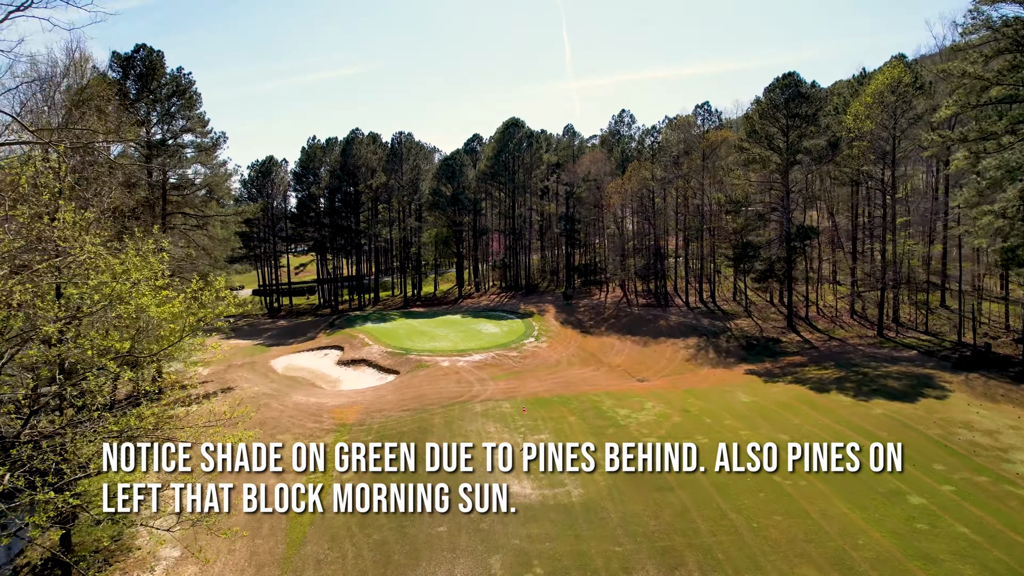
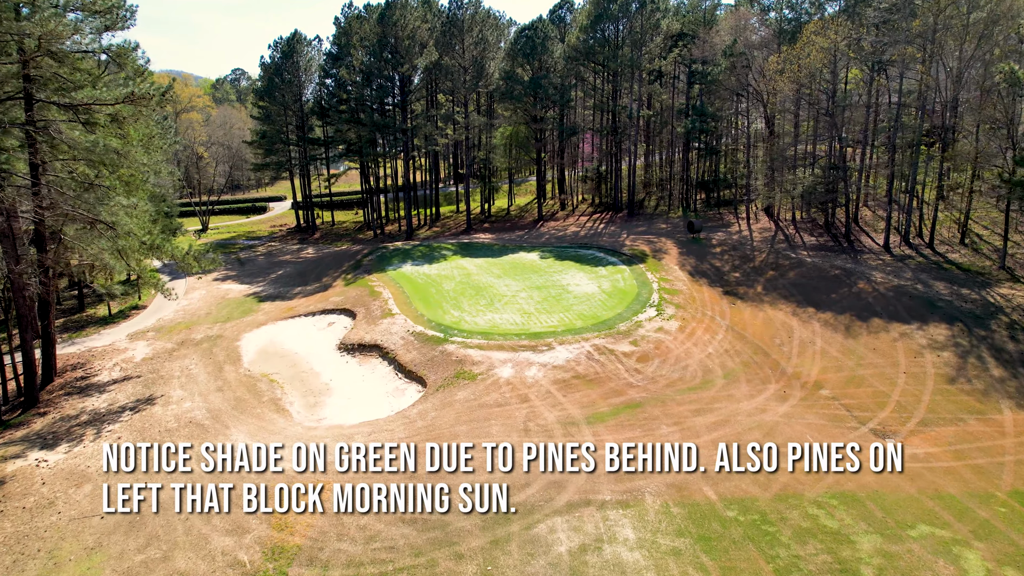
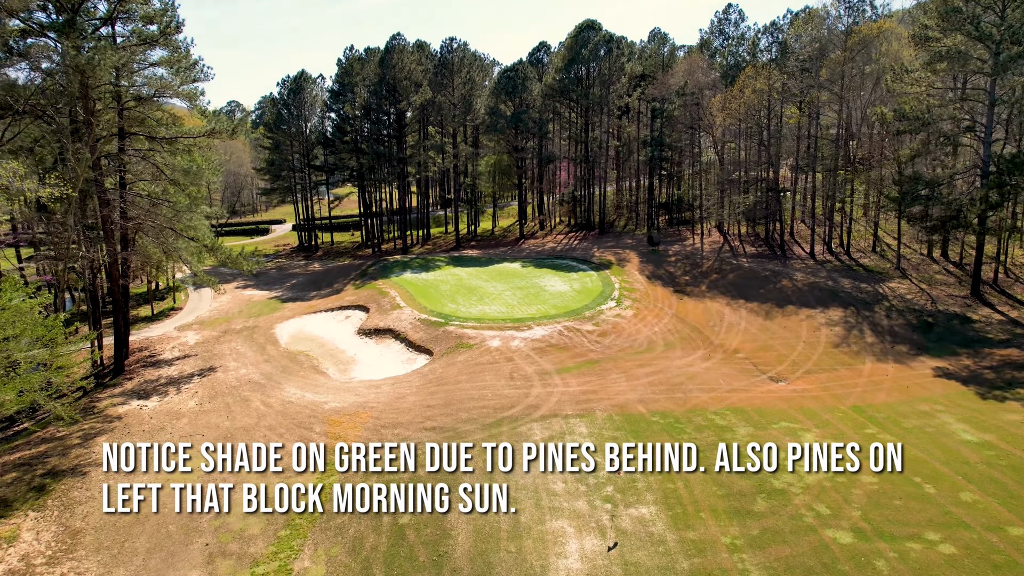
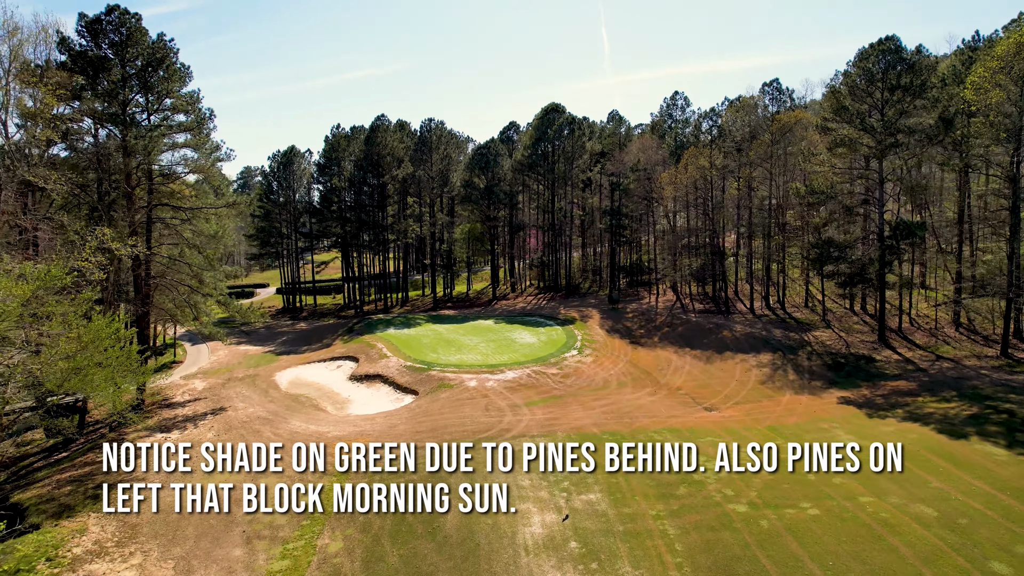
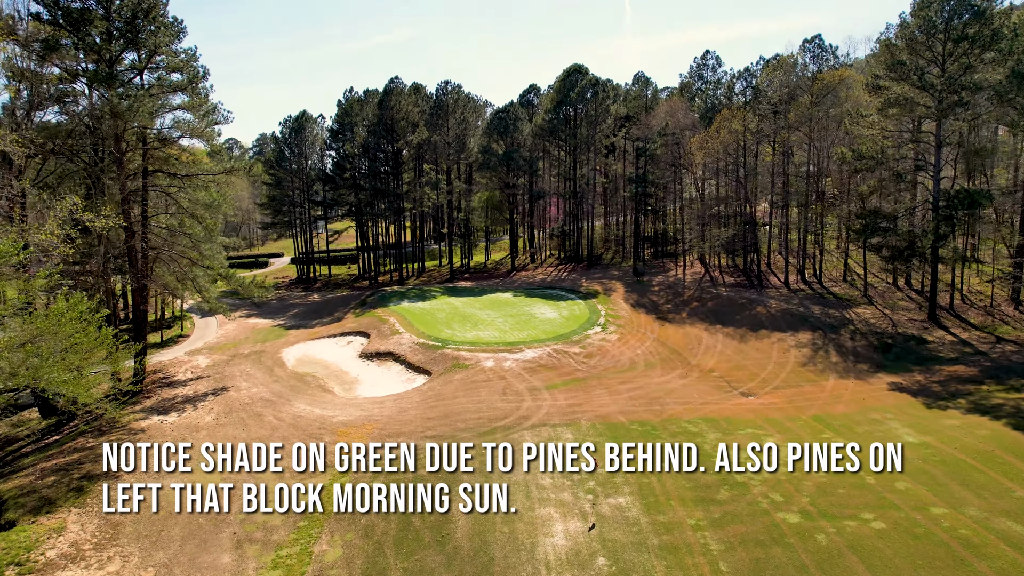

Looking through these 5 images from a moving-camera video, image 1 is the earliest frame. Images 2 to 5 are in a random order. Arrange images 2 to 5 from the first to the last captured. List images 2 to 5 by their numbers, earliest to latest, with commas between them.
4, 5, 3, 2
